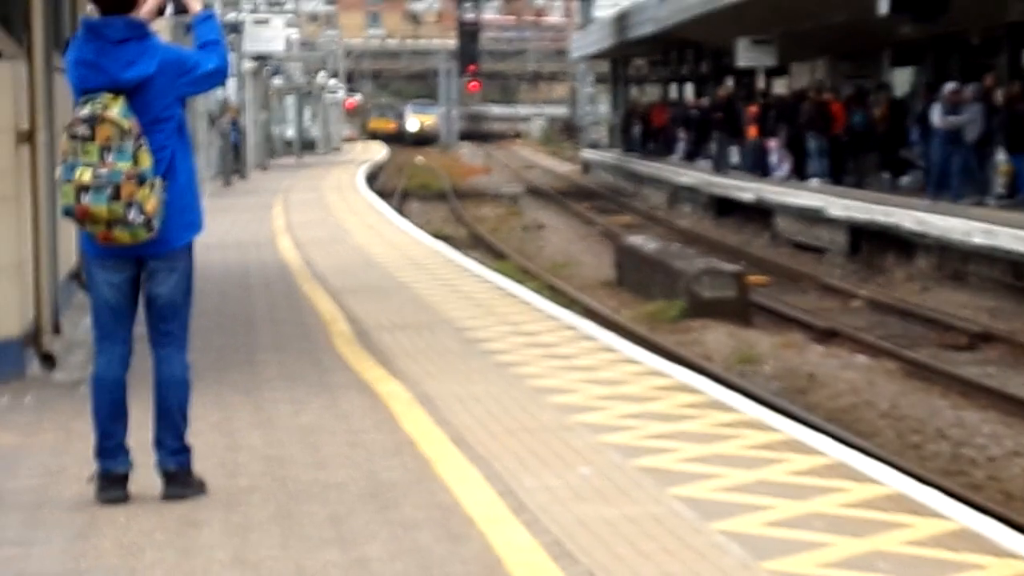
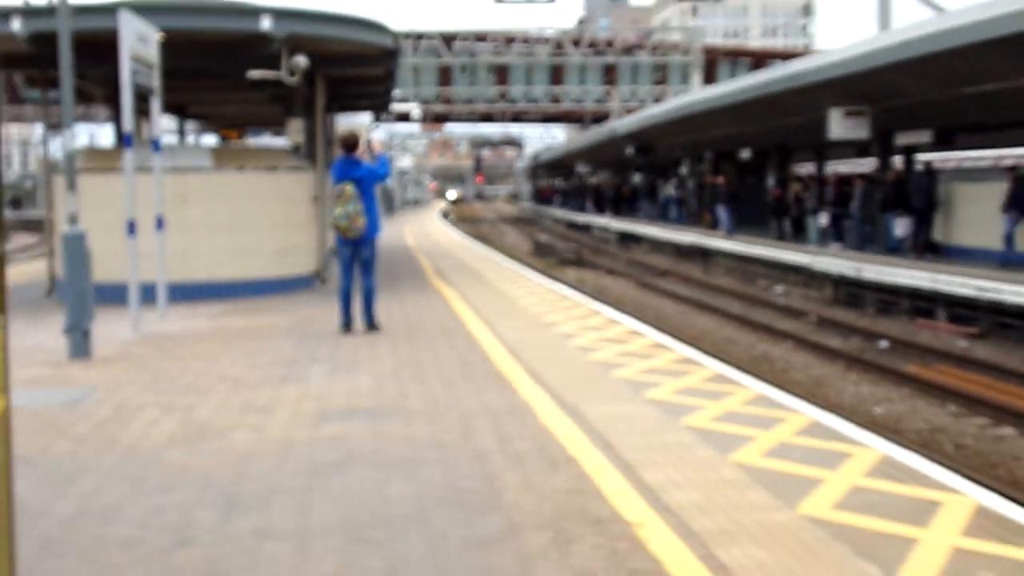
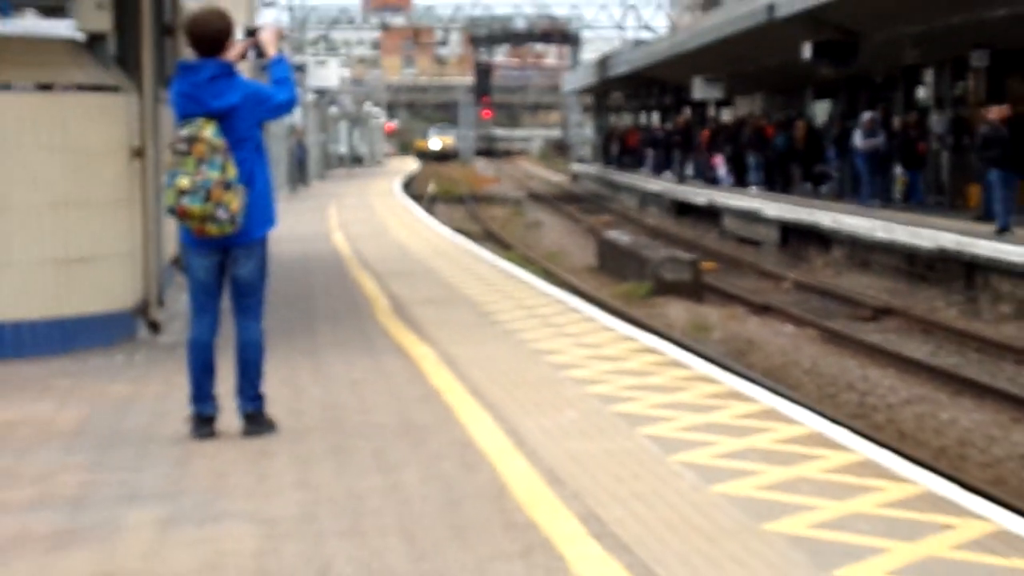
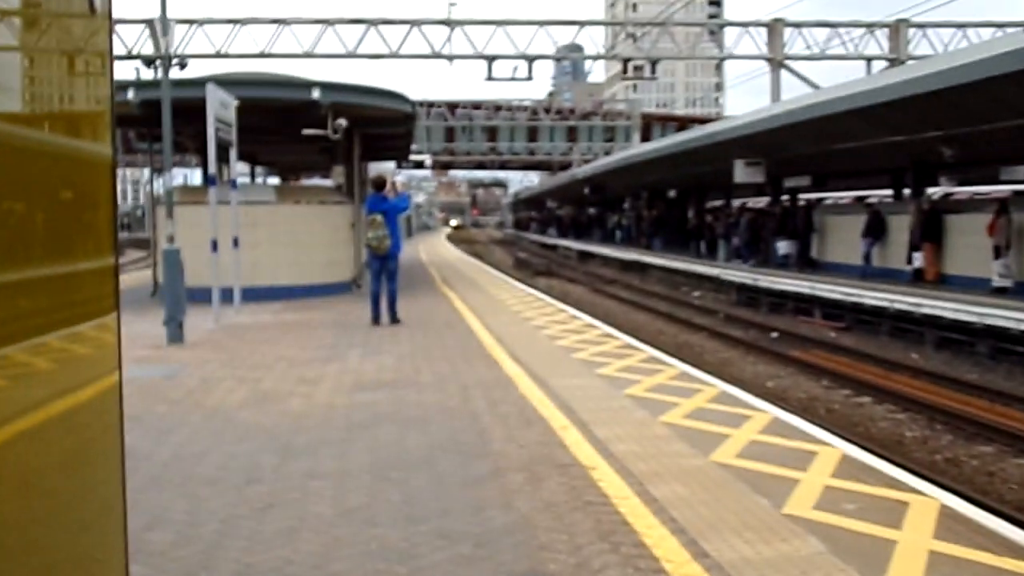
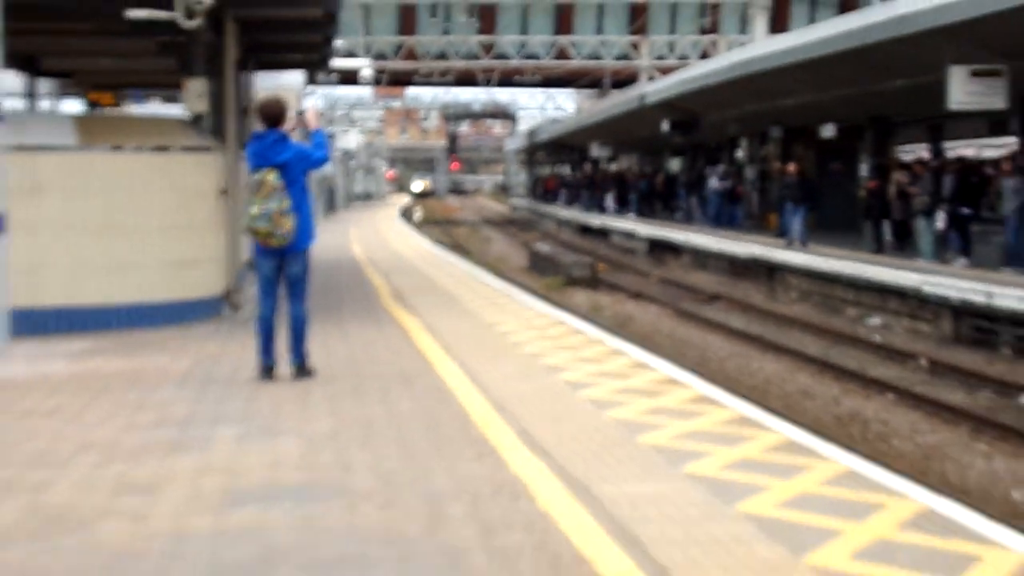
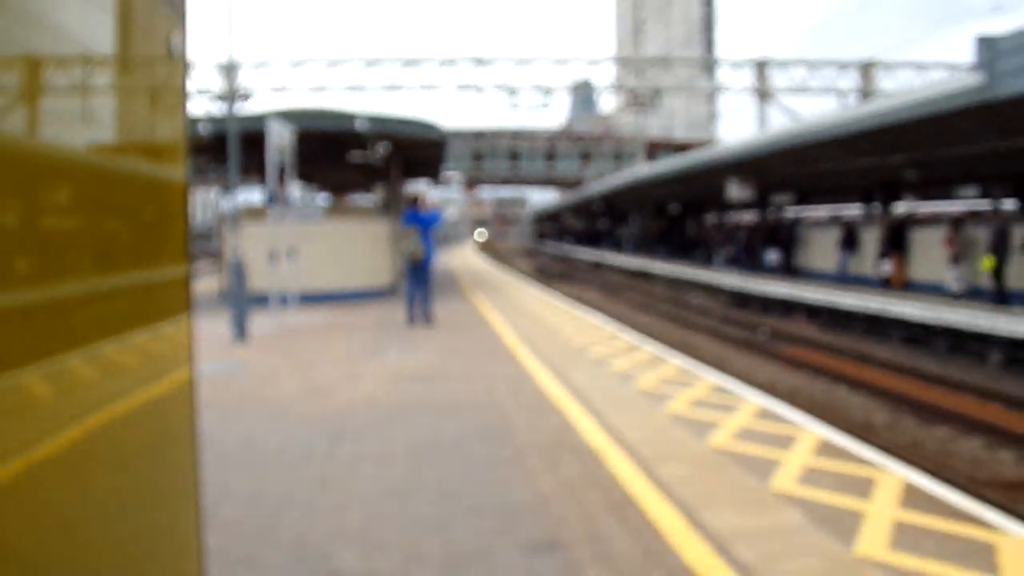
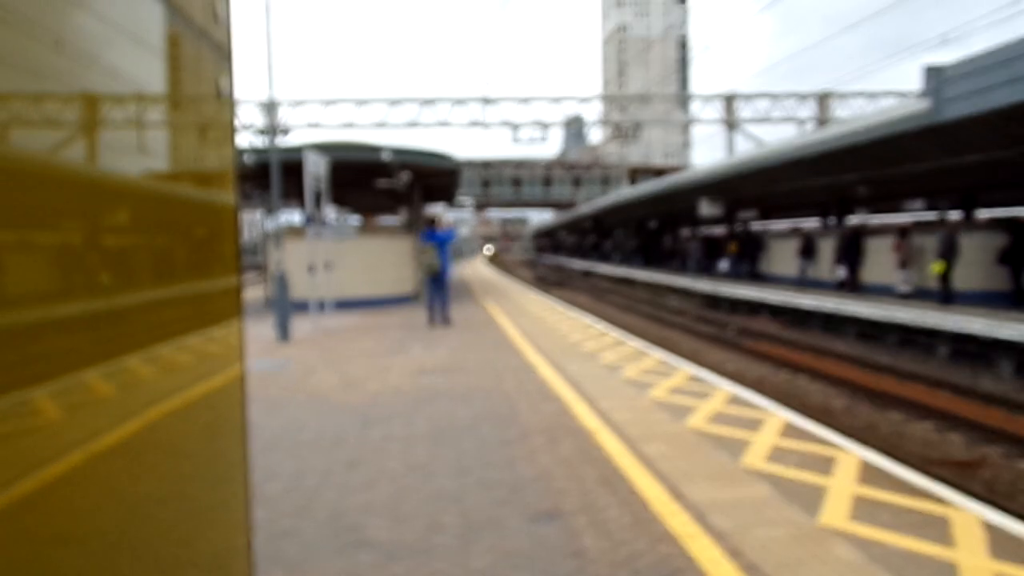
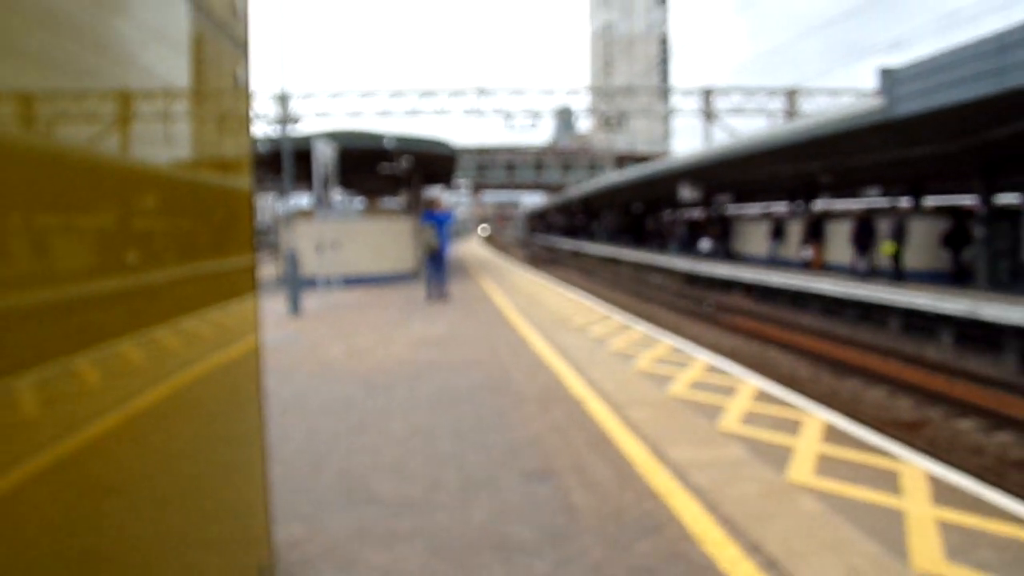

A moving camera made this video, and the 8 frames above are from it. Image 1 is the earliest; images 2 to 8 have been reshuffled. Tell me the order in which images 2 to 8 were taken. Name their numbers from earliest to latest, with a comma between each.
3, 5, 2, 6, 4, 8, 7
